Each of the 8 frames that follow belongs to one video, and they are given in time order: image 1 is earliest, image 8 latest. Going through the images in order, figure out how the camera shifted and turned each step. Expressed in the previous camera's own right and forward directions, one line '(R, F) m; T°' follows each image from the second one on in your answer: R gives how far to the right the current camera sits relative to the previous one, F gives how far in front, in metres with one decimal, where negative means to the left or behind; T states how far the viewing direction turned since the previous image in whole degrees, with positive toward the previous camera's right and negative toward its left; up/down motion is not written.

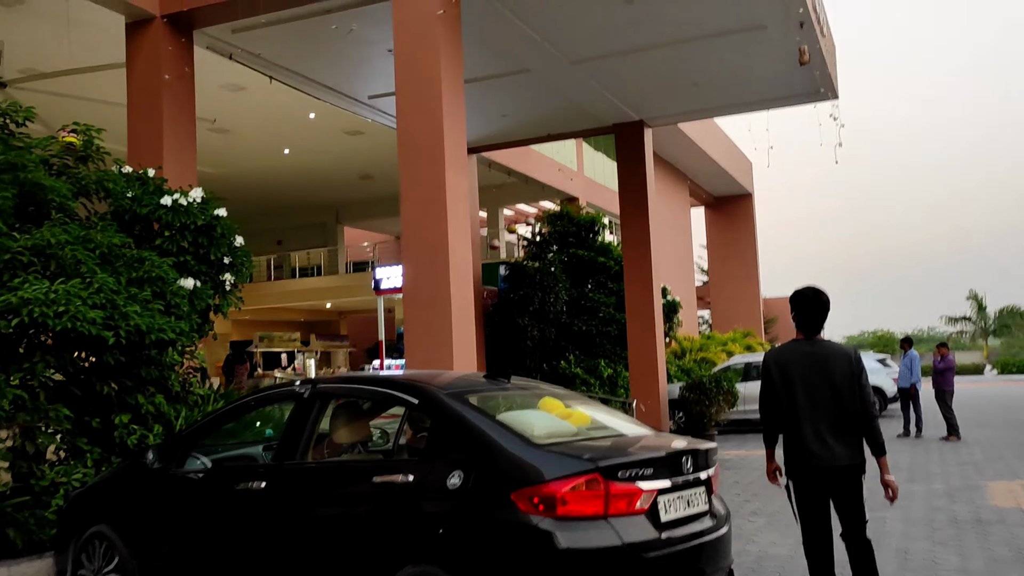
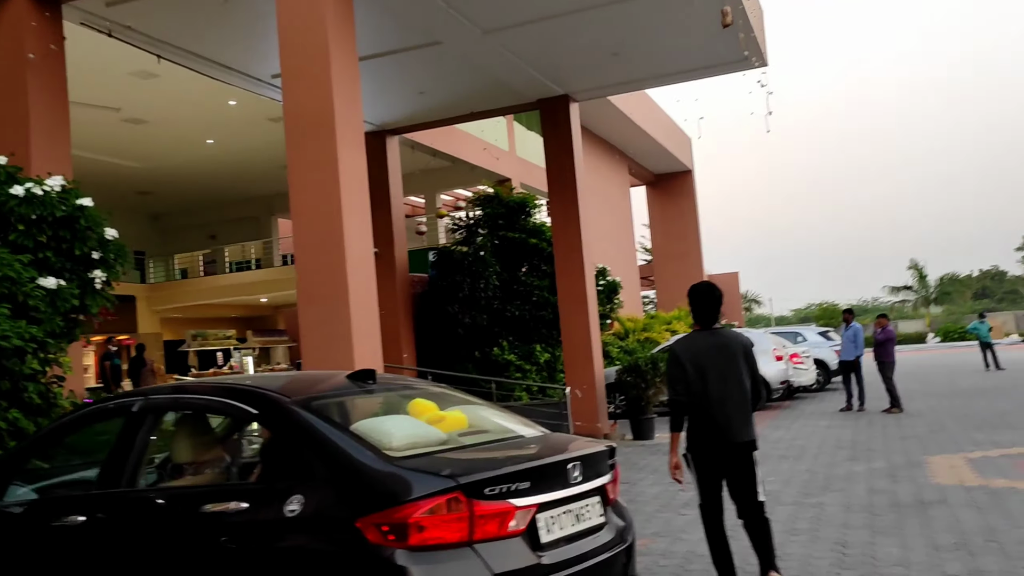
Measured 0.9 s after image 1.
(+0.4, +0.6) m; +3°
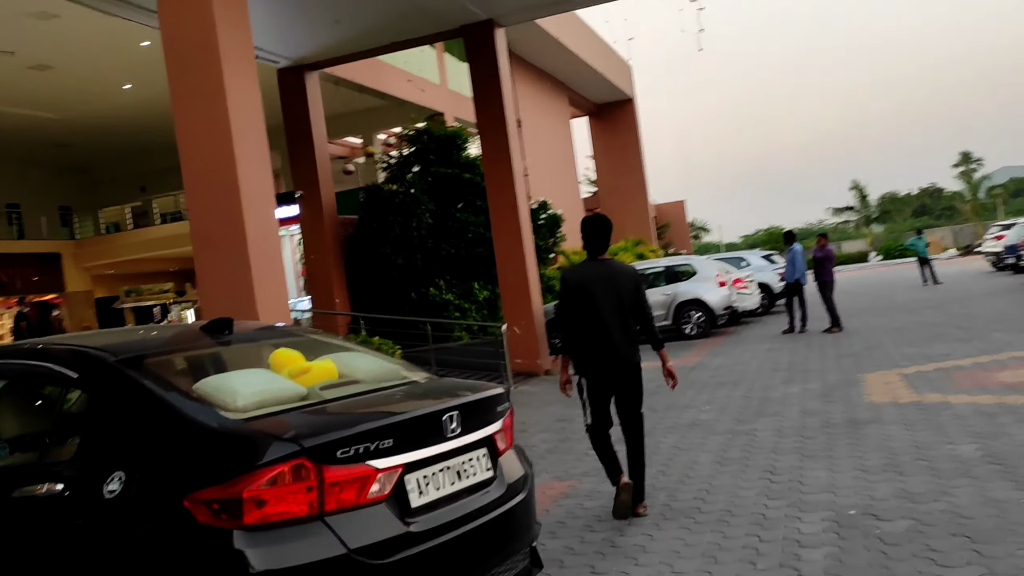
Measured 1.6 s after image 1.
(+0.3, +0.4) m; +3°
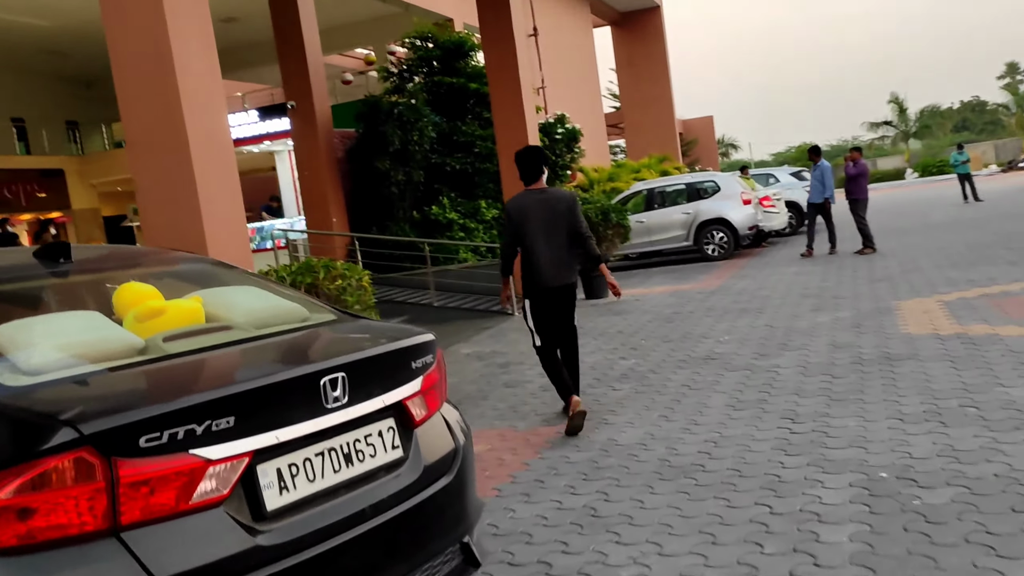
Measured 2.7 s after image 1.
(+0.3, +0.8) m; -2°
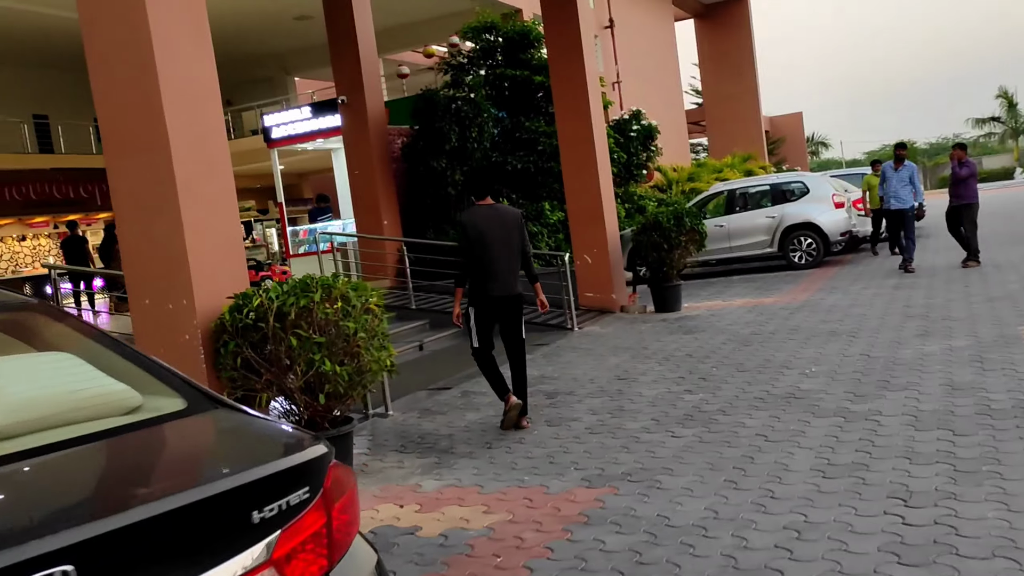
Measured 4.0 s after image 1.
(+0.2, +1.0) m; -5°
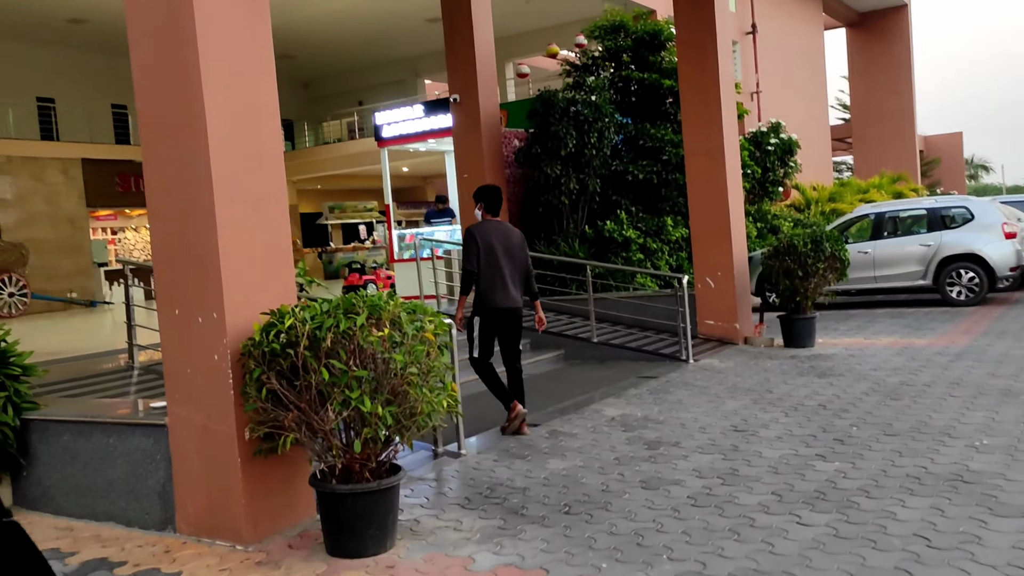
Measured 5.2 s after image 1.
(+0.1, +0.9) m; -8°
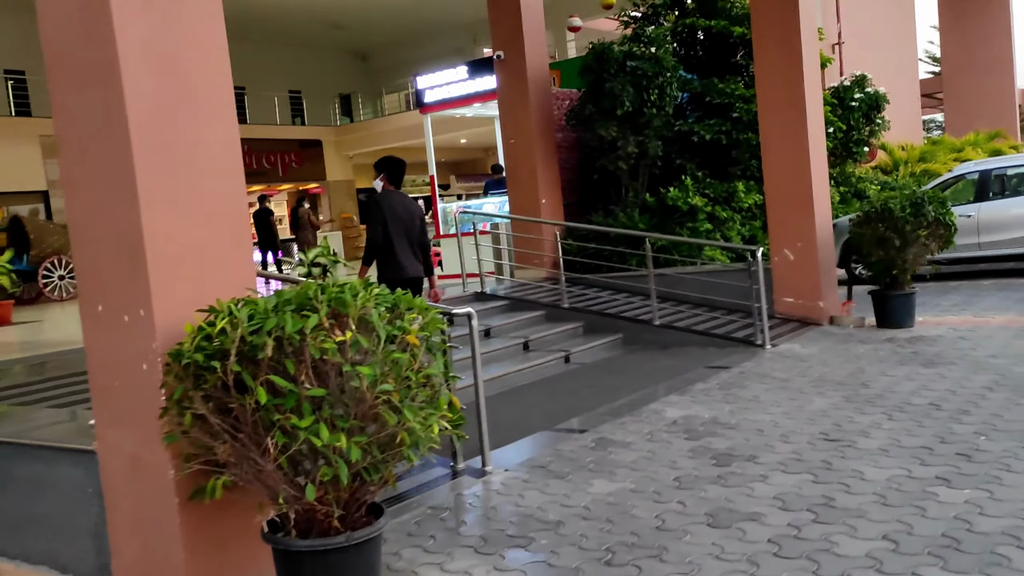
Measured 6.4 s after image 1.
(+0.2, +1.0) m; -5°
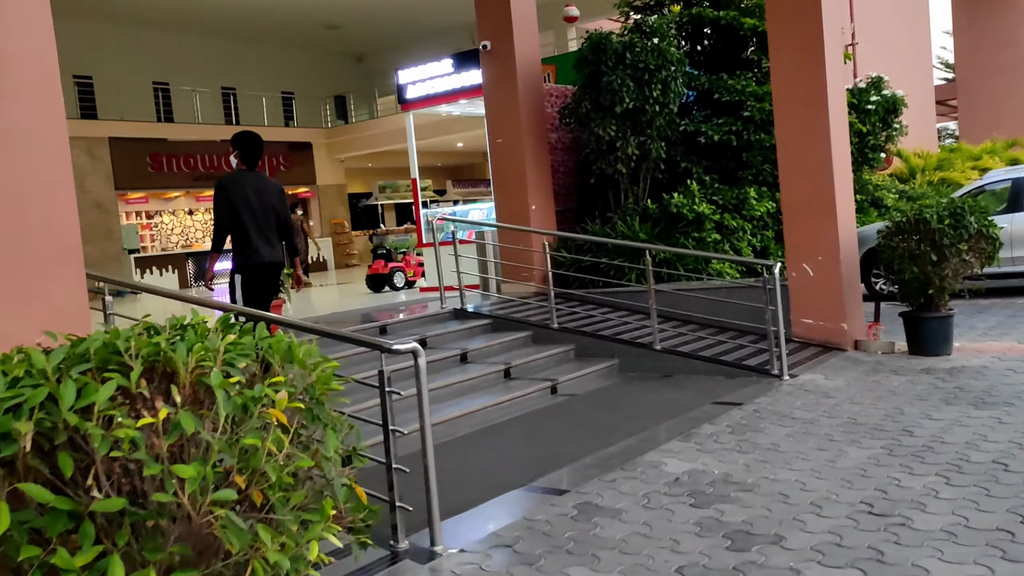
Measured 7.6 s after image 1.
(+0.2, +1.0) m; 0°
